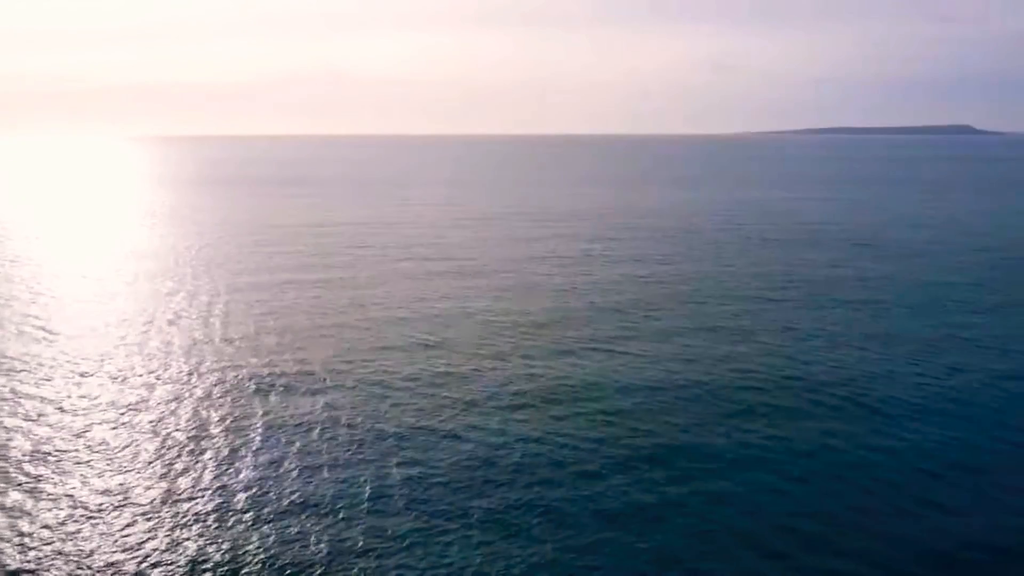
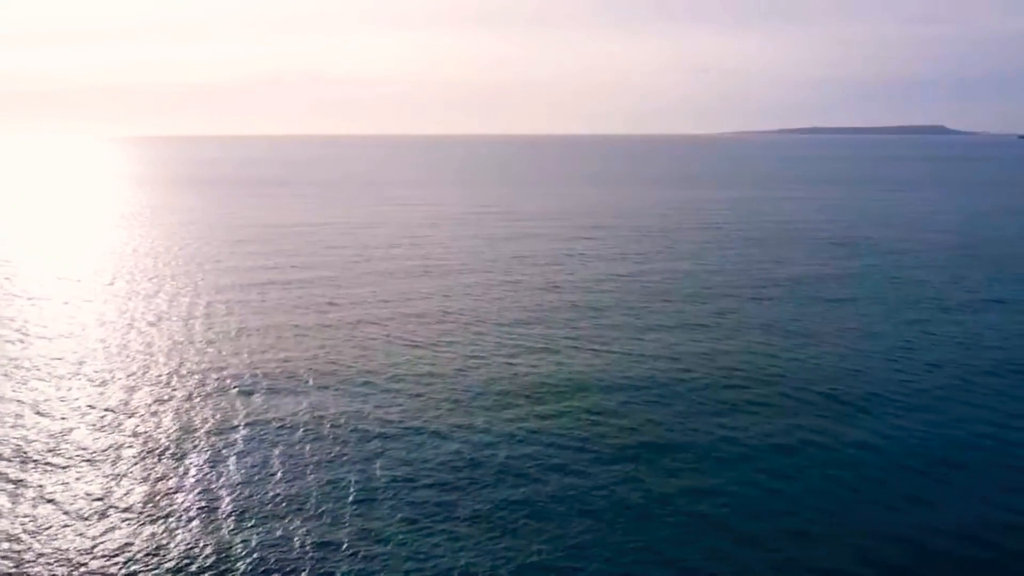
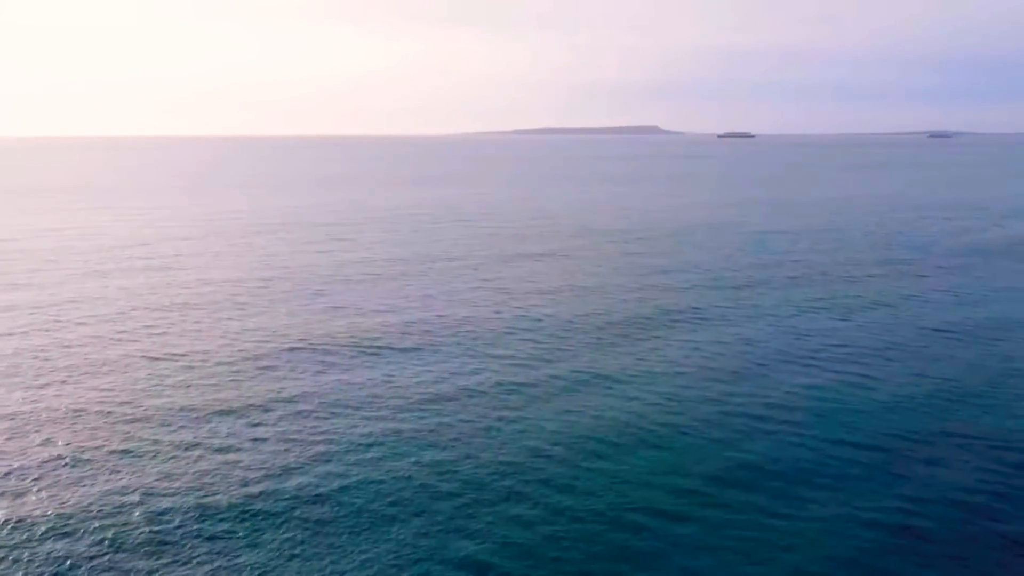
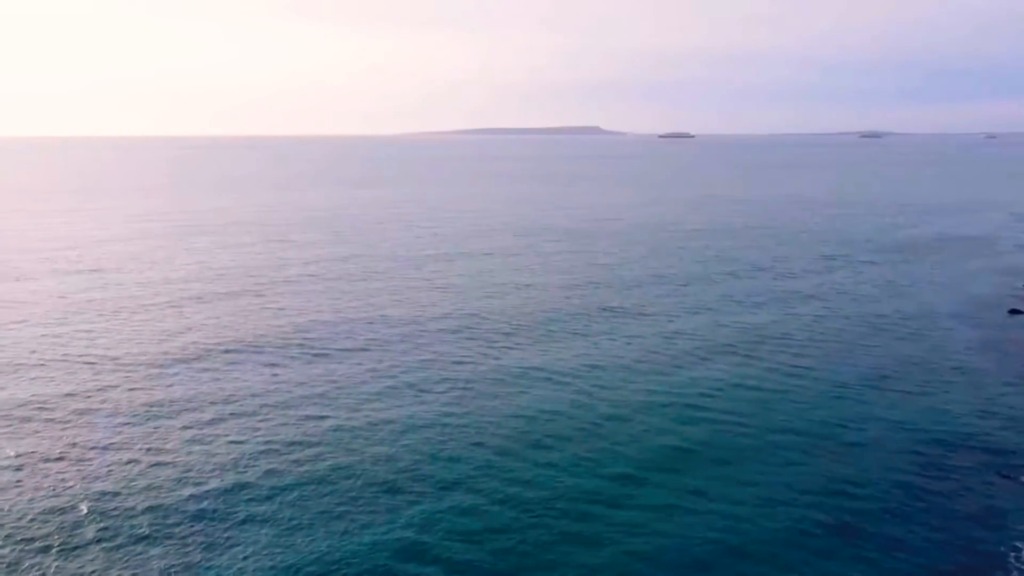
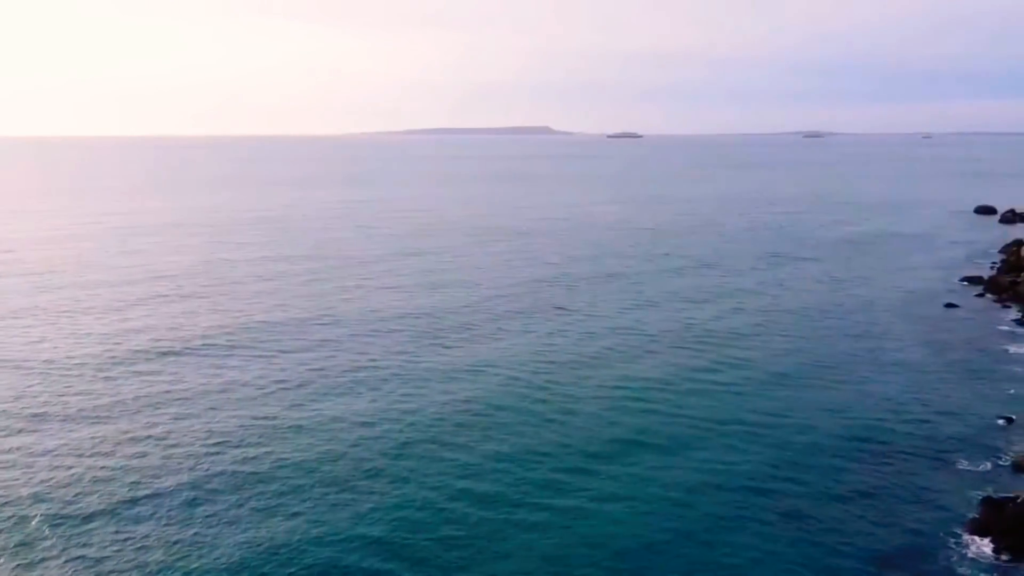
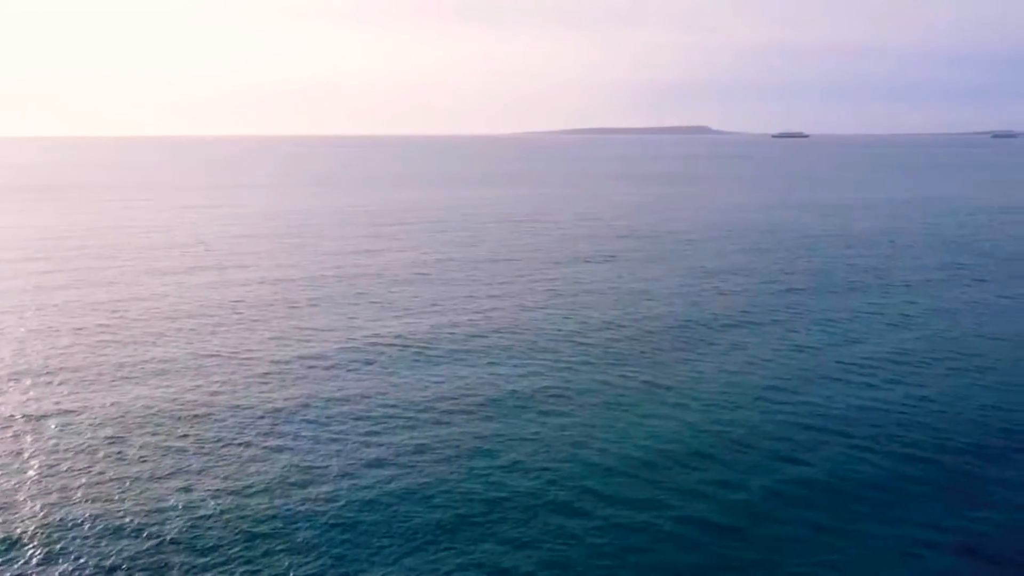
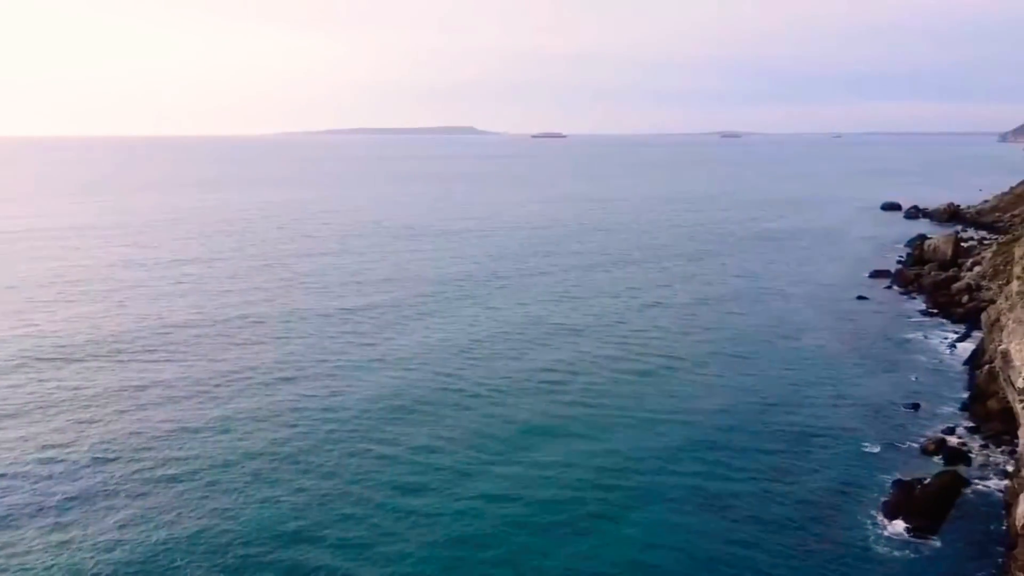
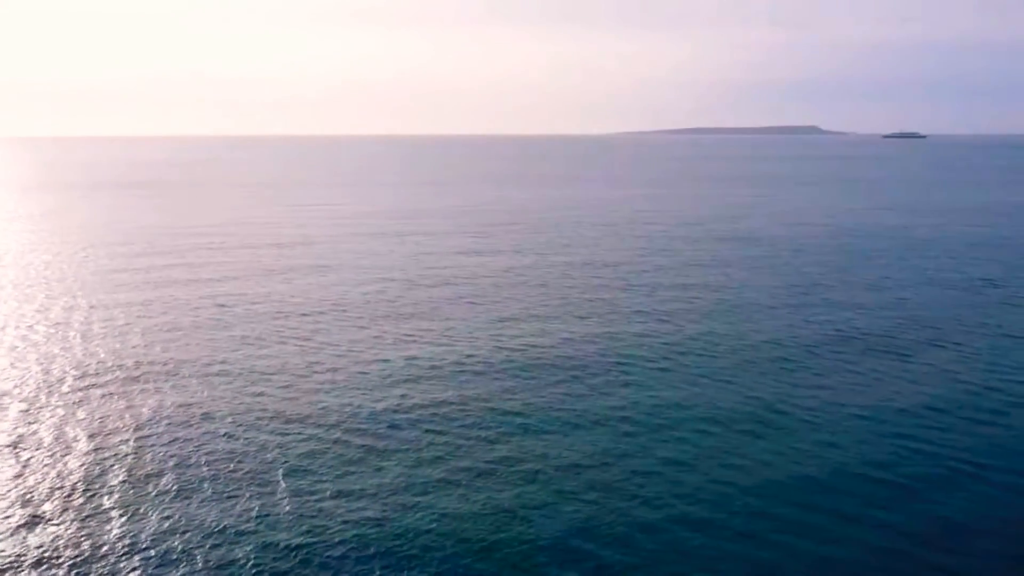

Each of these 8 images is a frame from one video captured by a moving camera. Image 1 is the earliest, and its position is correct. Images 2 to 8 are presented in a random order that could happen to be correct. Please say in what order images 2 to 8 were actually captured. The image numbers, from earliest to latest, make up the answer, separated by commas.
2, 8, 6, 3, 4, 5, 7
